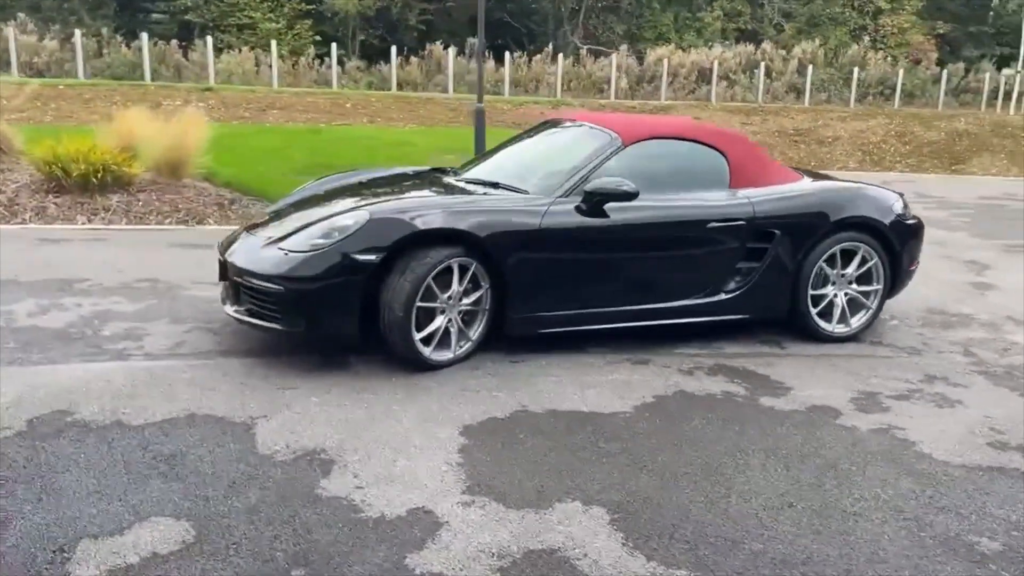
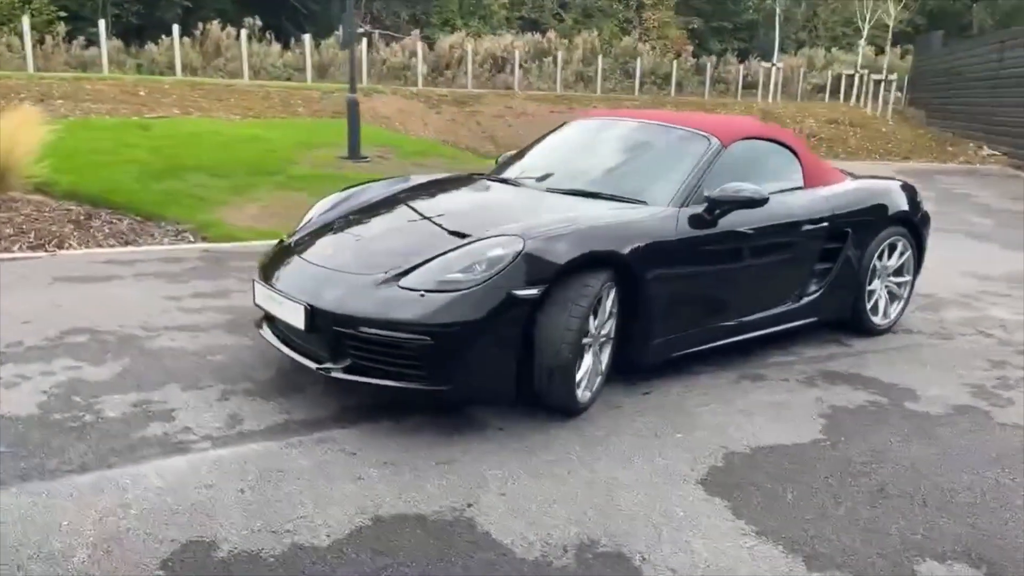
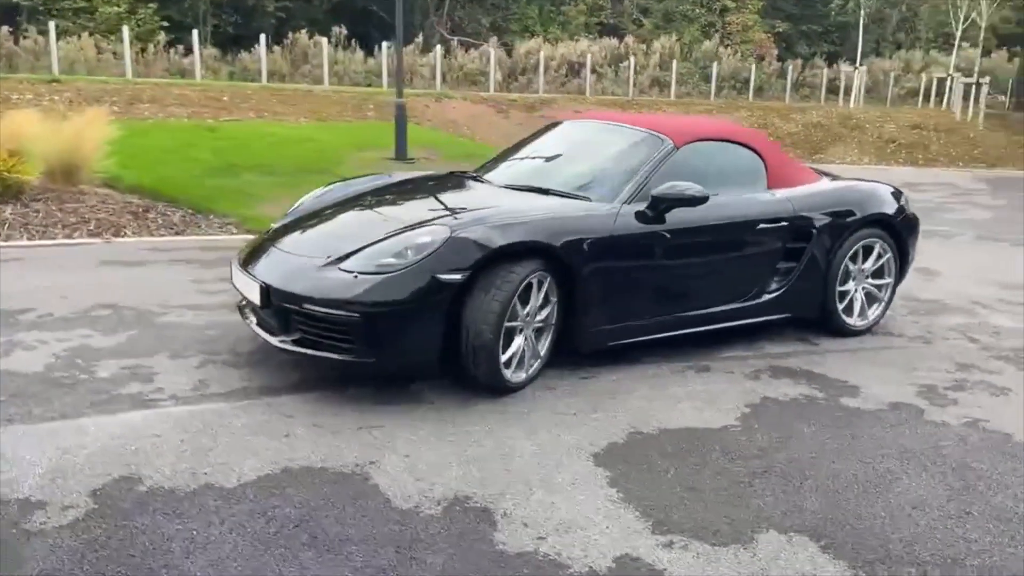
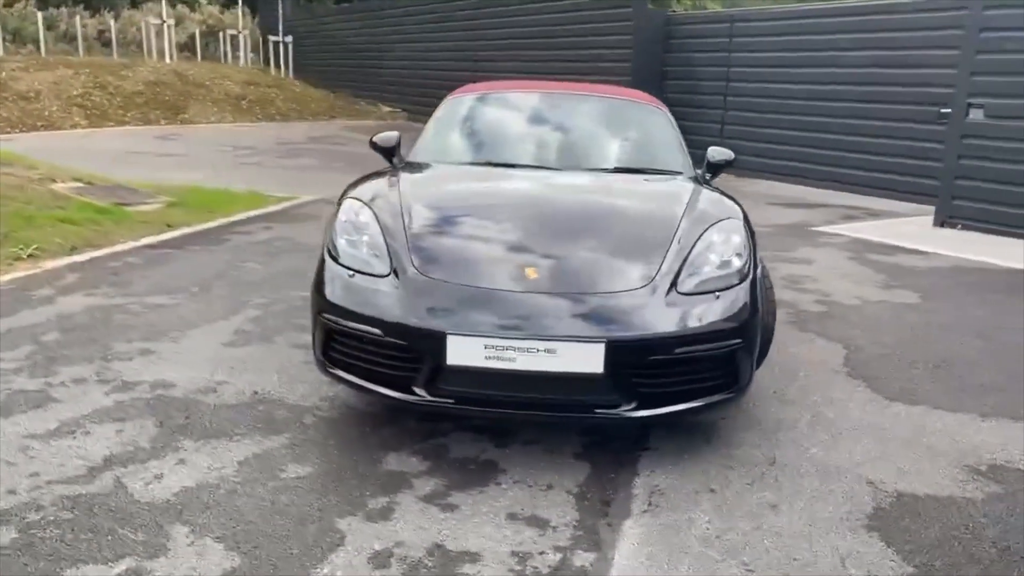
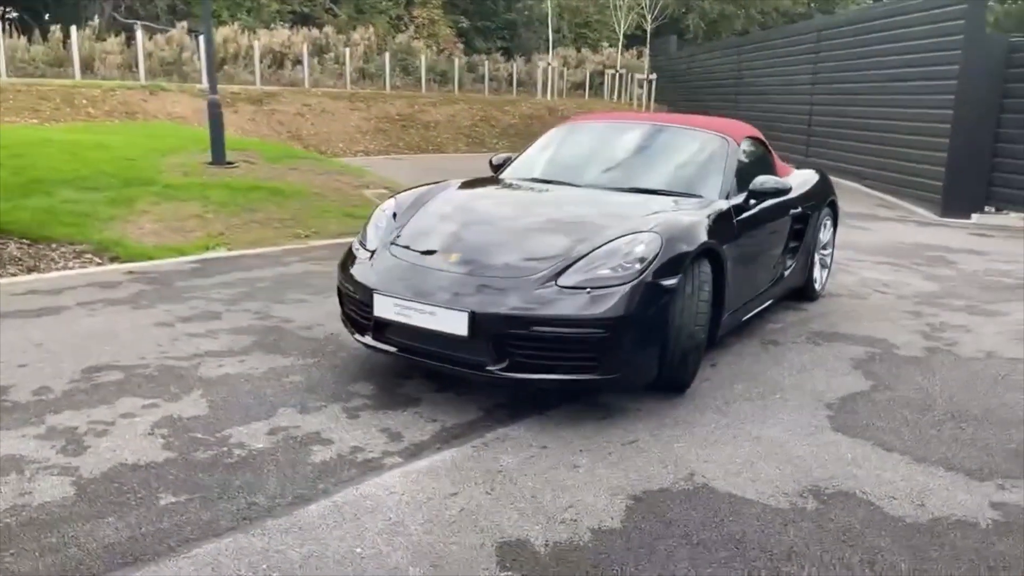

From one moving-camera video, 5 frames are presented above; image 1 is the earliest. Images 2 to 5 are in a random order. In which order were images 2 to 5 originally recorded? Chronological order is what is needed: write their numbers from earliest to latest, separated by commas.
3, 2, 5, 4
